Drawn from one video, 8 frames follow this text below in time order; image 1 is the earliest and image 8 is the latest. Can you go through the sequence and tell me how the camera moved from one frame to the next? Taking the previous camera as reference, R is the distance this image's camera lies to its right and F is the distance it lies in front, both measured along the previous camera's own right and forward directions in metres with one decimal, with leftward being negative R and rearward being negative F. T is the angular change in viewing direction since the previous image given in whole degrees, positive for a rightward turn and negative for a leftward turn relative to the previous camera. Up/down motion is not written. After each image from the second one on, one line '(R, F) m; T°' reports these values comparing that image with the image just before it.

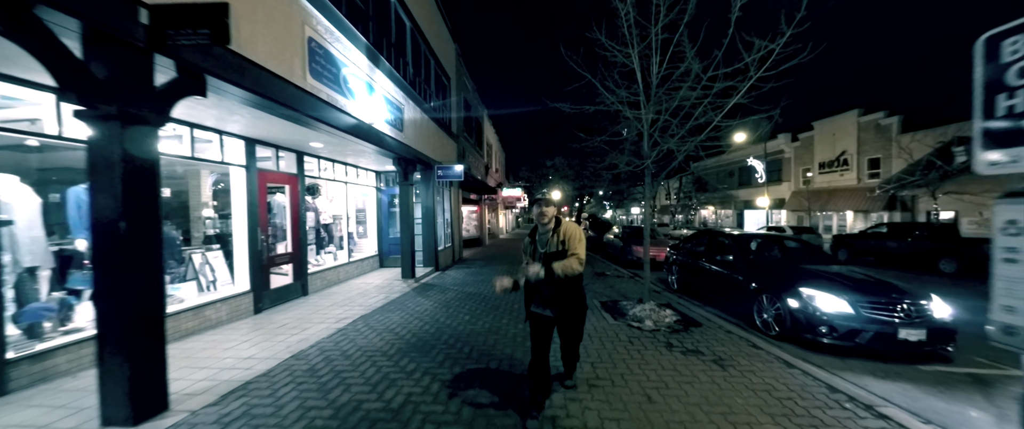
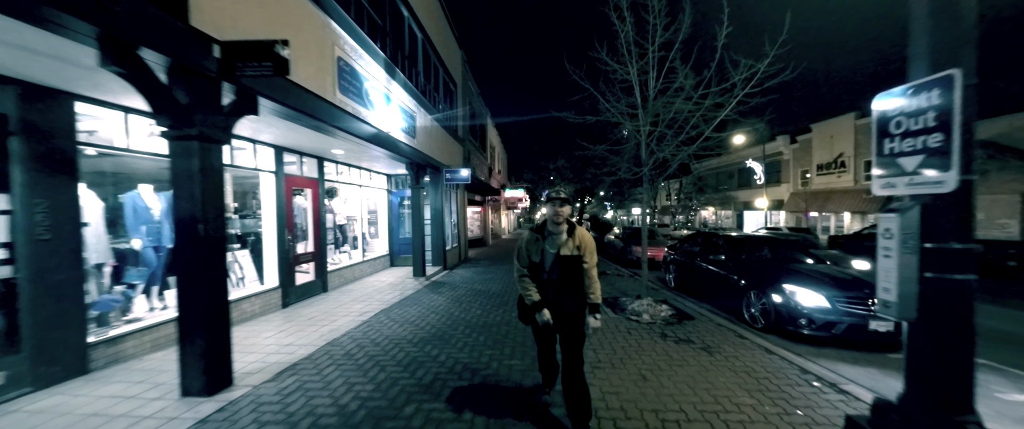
(-0.1, -0.5) m; 0°
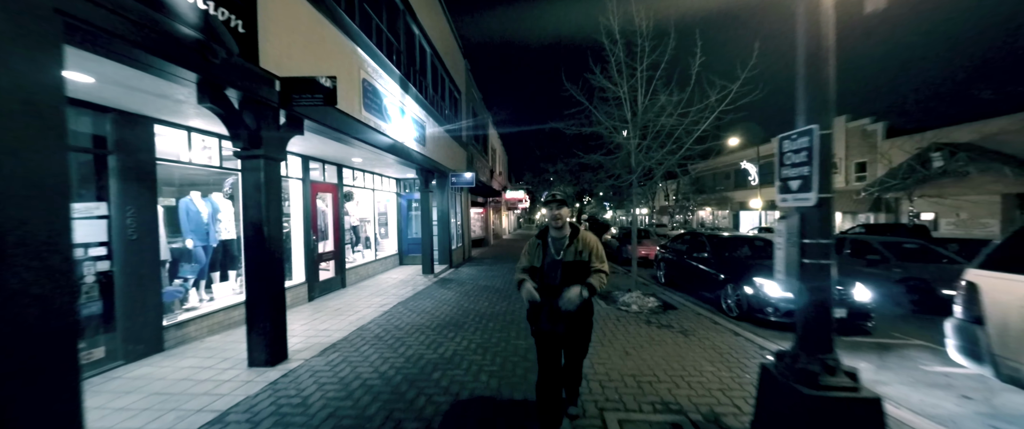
(-0.1, -0.7) m; 0°
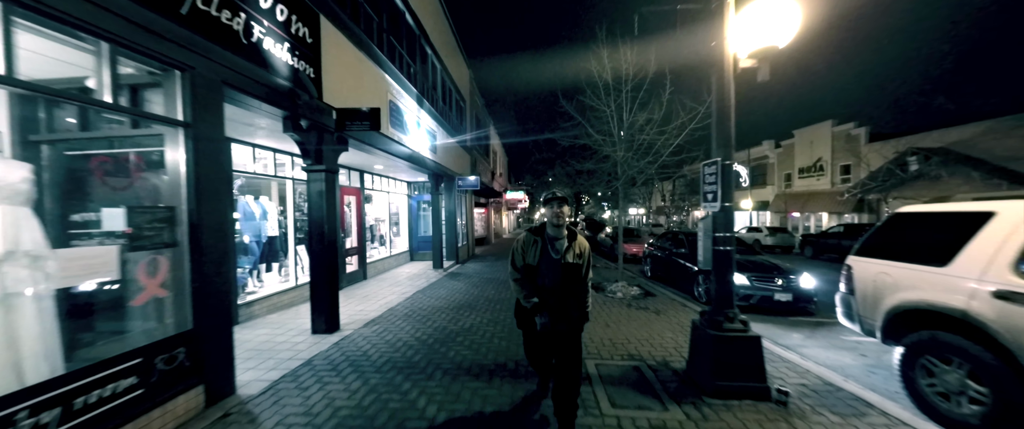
(-0.1, -1.1) m; 0°
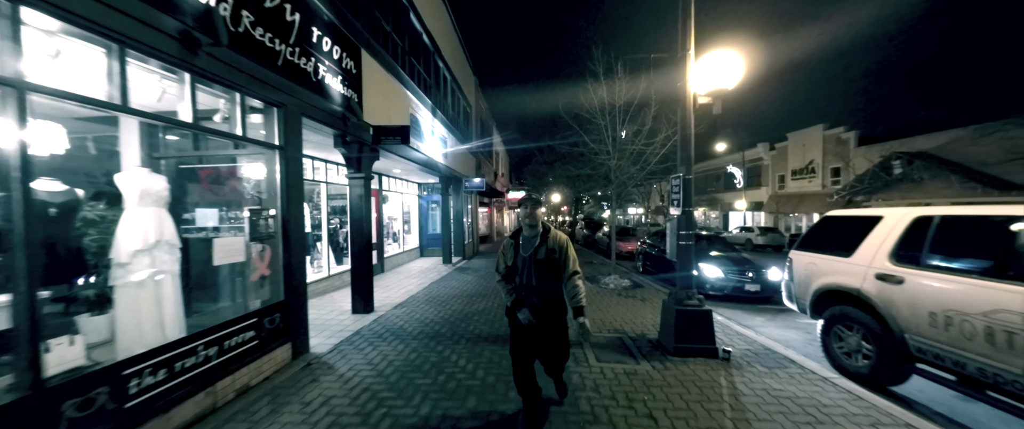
(-0.1, -1.0) m; 0°
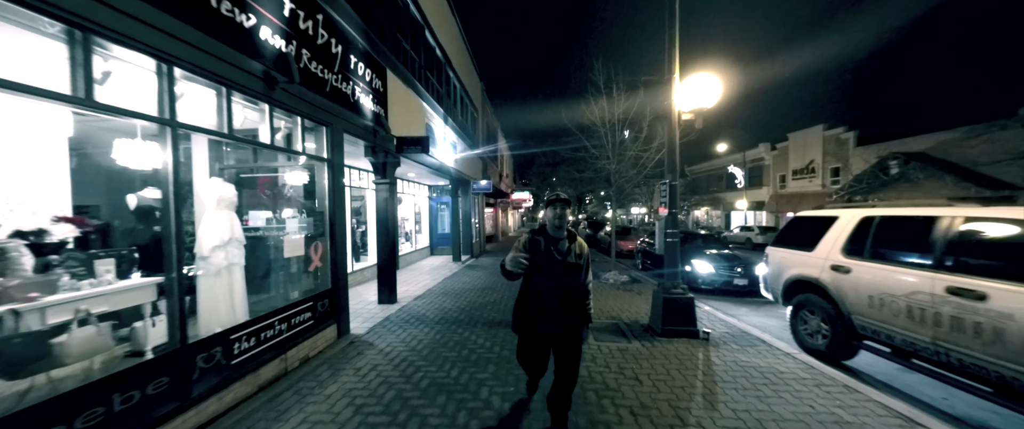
(-0.1, -0.7) m; -1°
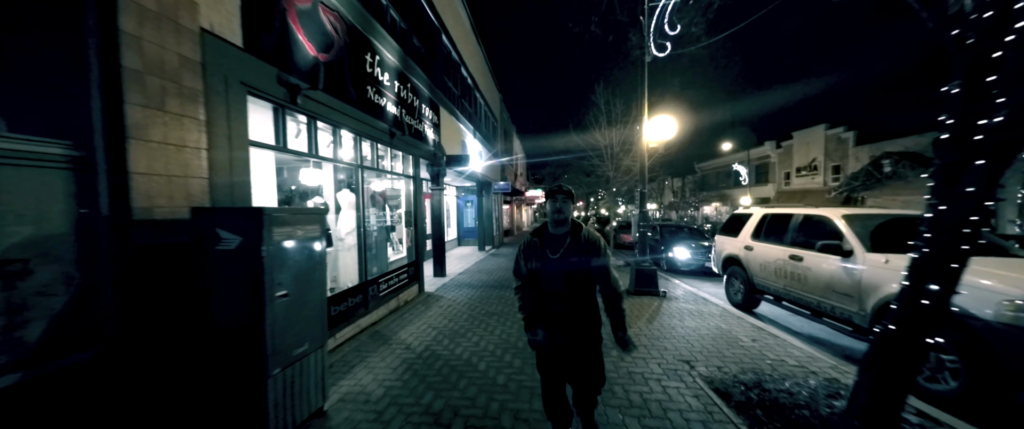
(-0.2, -2.3) m; -2°
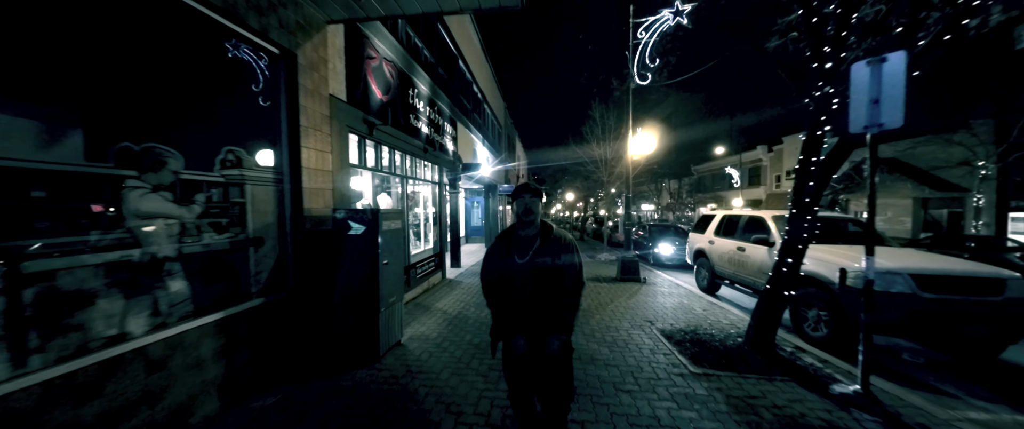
(-0.2, -1.5) m; 0°
